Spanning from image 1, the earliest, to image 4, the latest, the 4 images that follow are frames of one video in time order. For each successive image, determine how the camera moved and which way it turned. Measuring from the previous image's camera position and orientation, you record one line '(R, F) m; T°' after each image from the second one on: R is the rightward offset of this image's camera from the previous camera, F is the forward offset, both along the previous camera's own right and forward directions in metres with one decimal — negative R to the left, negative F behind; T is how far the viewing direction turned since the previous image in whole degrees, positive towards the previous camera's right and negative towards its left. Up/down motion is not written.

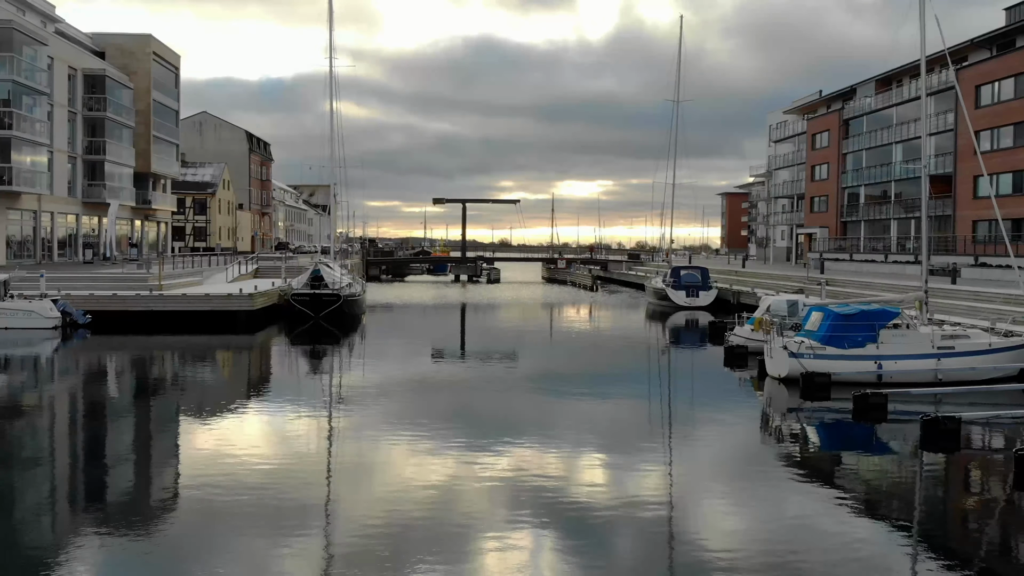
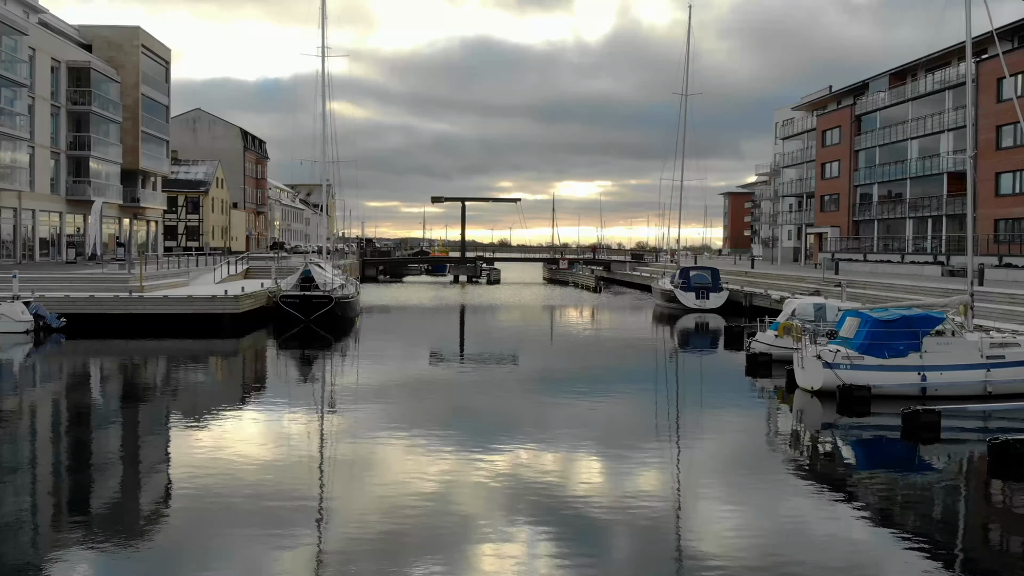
(0.0, +0.7) m; 0°
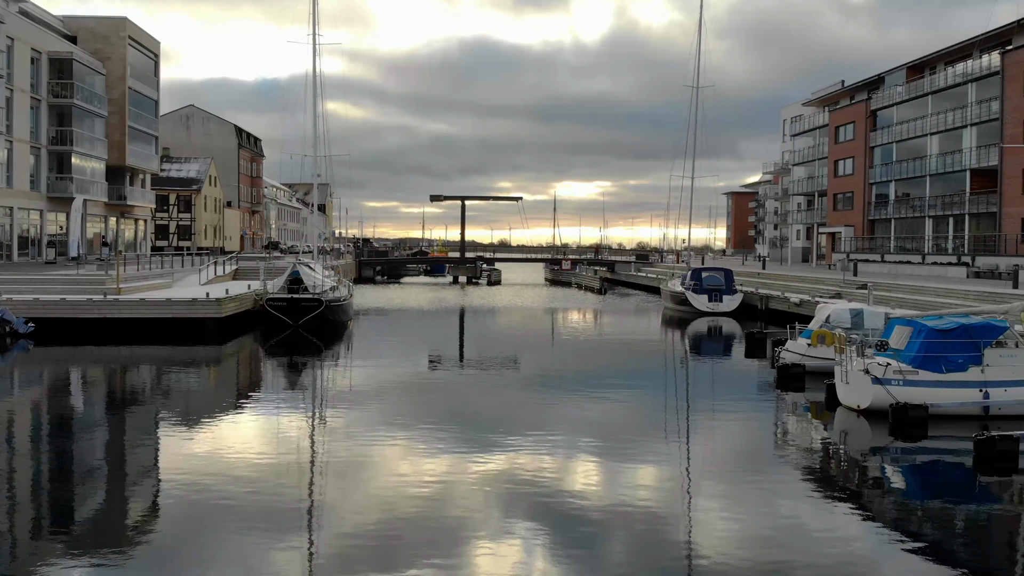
(-0.1, +0.8) m; 0°
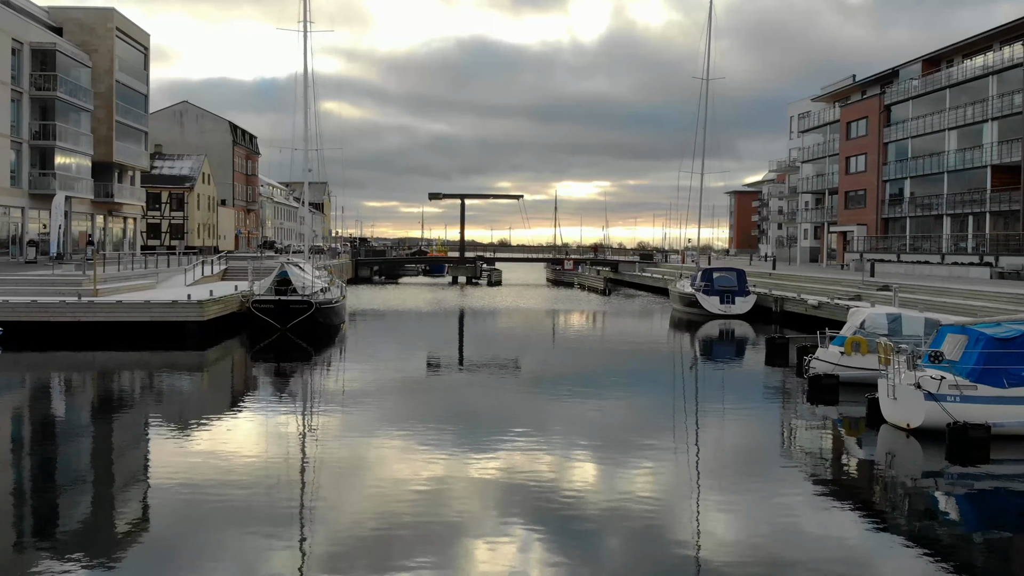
(0.0, +0.7) m; 0°
